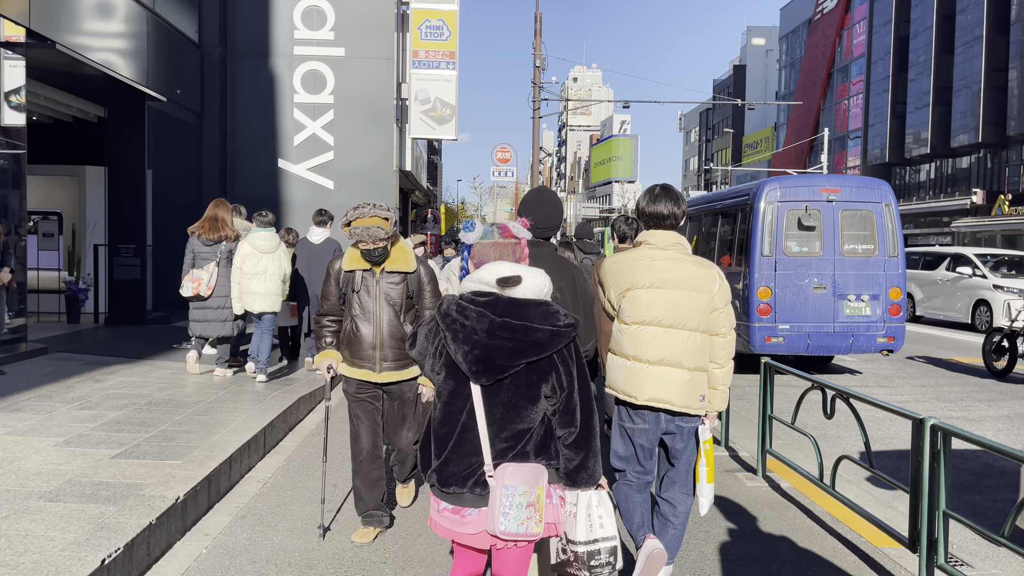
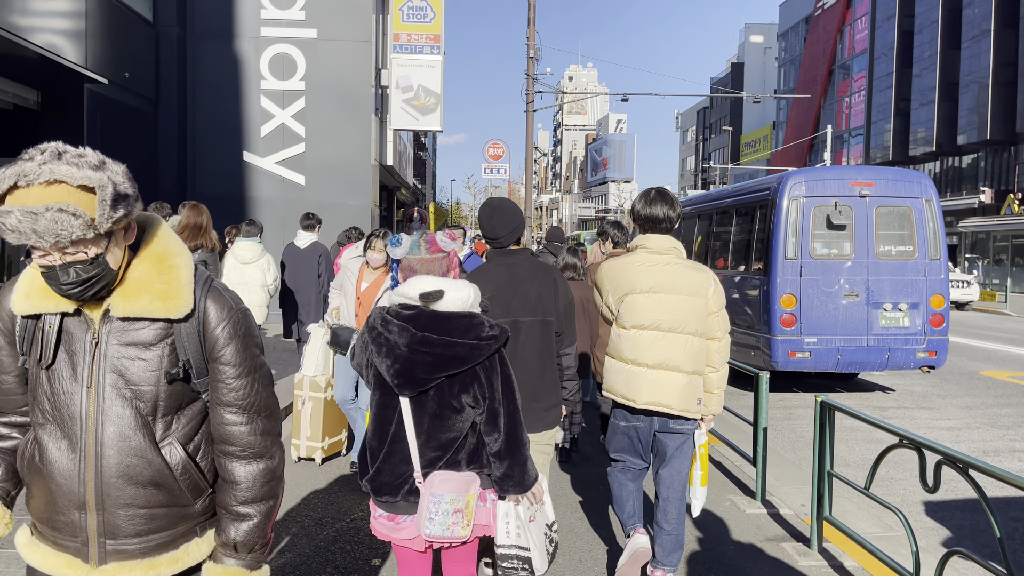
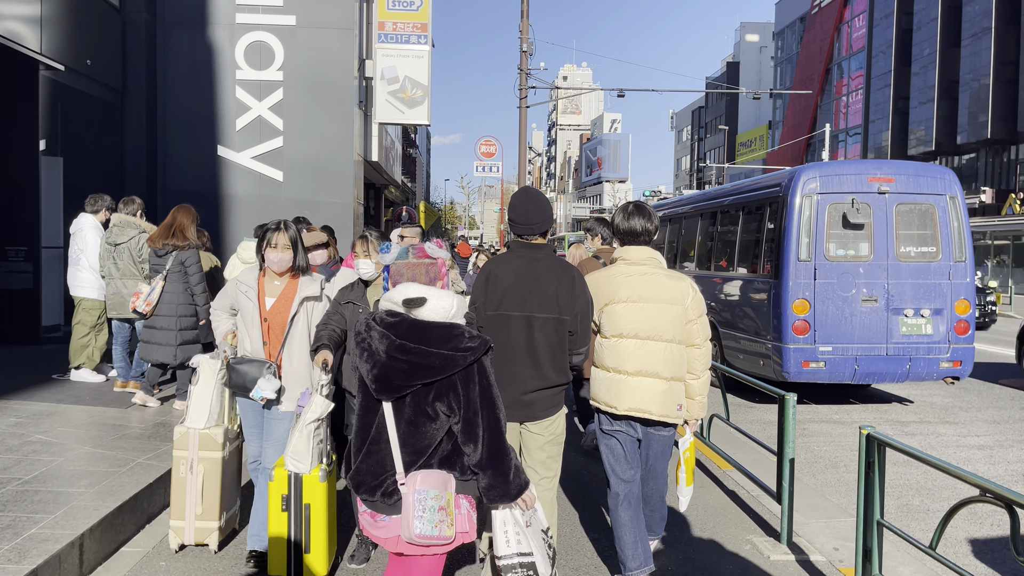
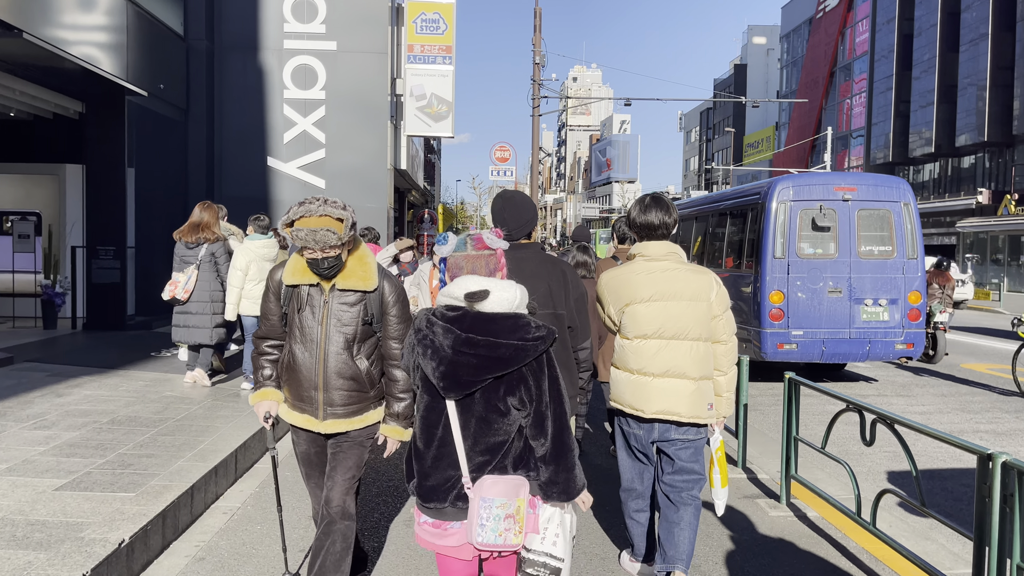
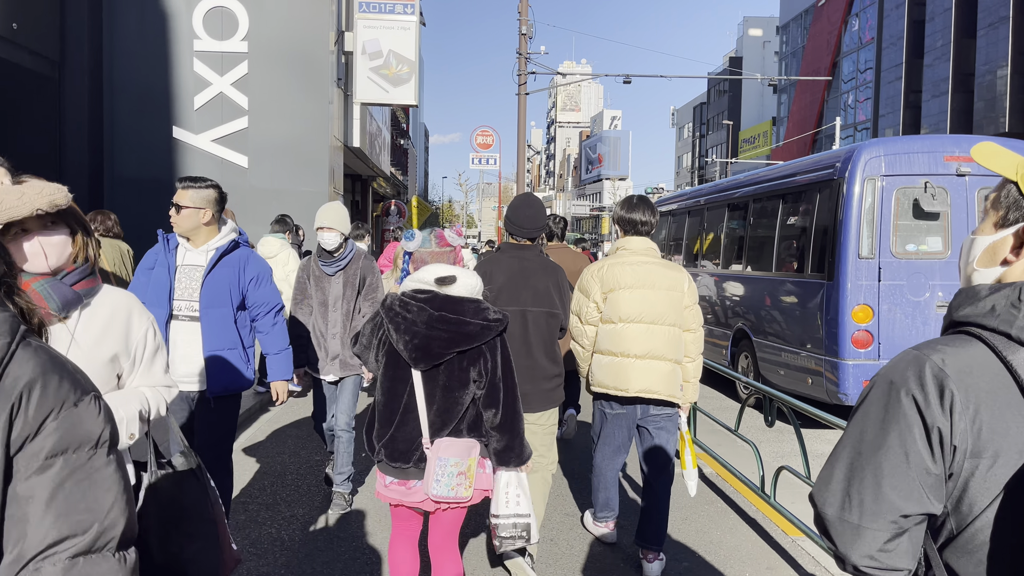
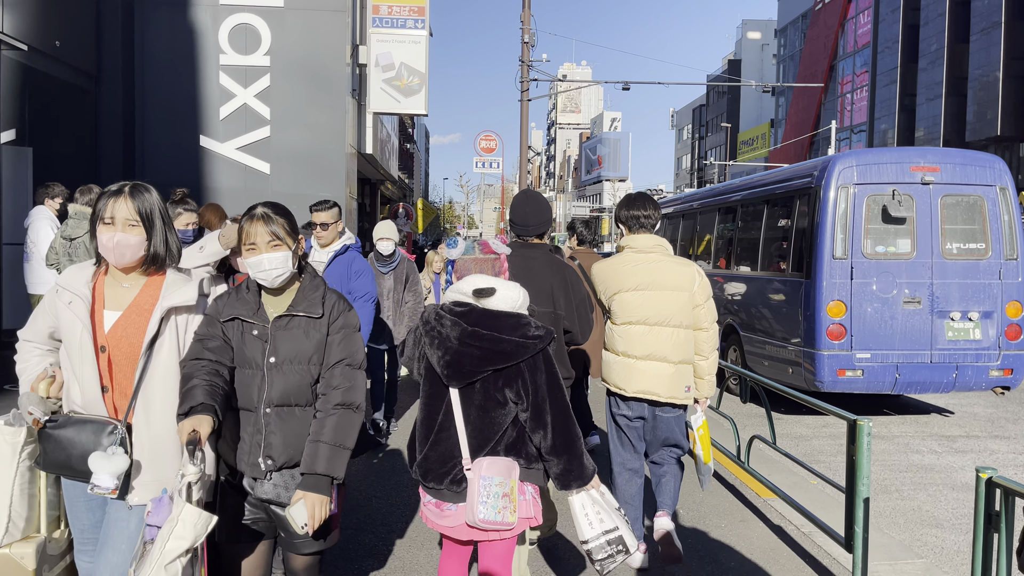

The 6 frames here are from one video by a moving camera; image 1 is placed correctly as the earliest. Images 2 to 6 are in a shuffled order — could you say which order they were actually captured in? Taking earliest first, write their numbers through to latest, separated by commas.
4, 2, 3, 6, 5
